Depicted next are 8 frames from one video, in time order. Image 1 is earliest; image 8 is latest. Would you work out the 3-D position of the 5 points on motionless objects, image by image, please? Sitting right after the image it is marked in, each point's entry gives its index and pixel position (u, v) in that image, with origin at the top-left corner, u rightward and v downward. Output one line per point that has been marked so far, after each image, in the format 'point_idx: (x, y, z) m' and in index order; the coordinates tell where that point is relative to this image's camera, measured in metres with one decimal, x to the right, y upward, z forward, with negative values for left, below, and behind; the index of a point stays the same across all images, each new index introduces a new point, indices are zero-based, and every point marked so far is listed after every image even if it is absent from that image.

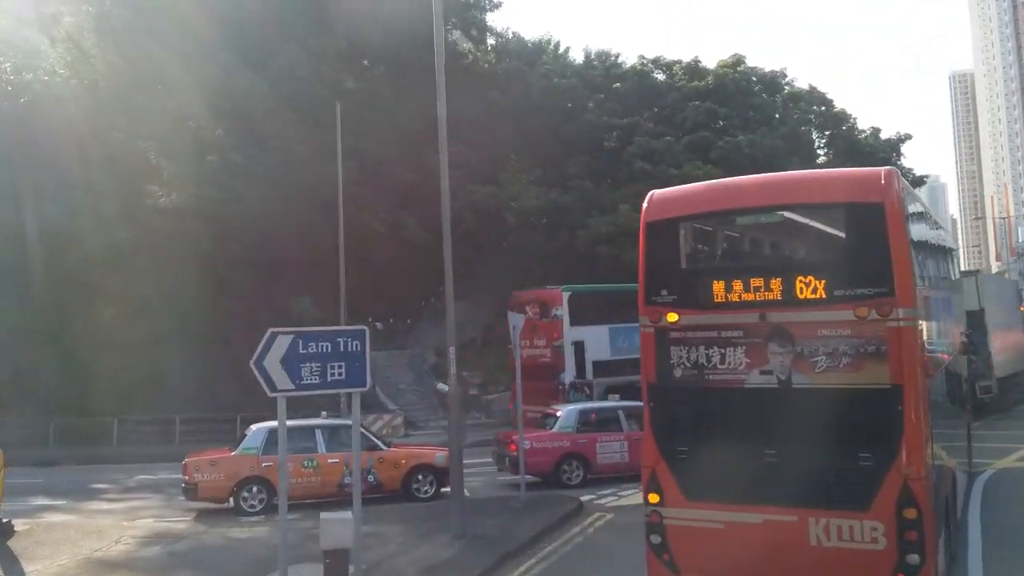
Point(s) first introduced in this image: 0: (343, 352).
0: (-1.6, -0.6, +8.4) m
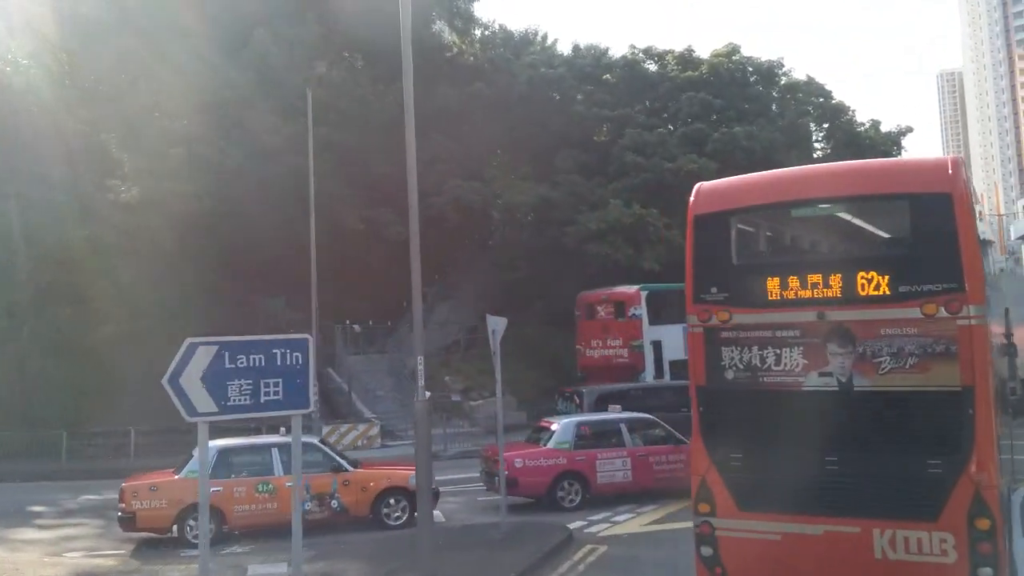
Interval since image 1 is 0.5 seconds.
0: (-1.8, -0.6, +6.9) m
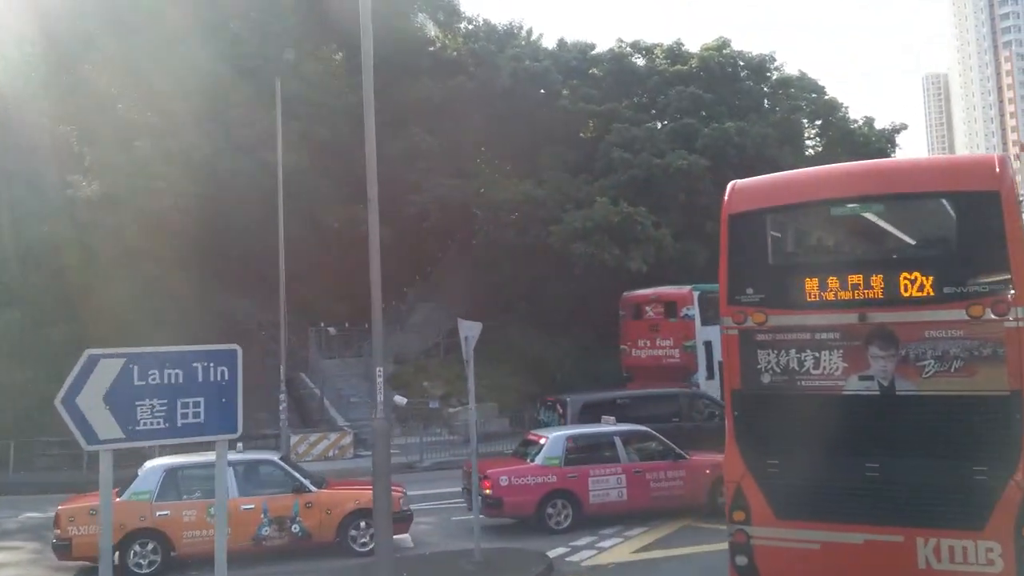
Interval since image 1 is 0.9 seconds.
0: (-2.0, -0.6, +5.8) m
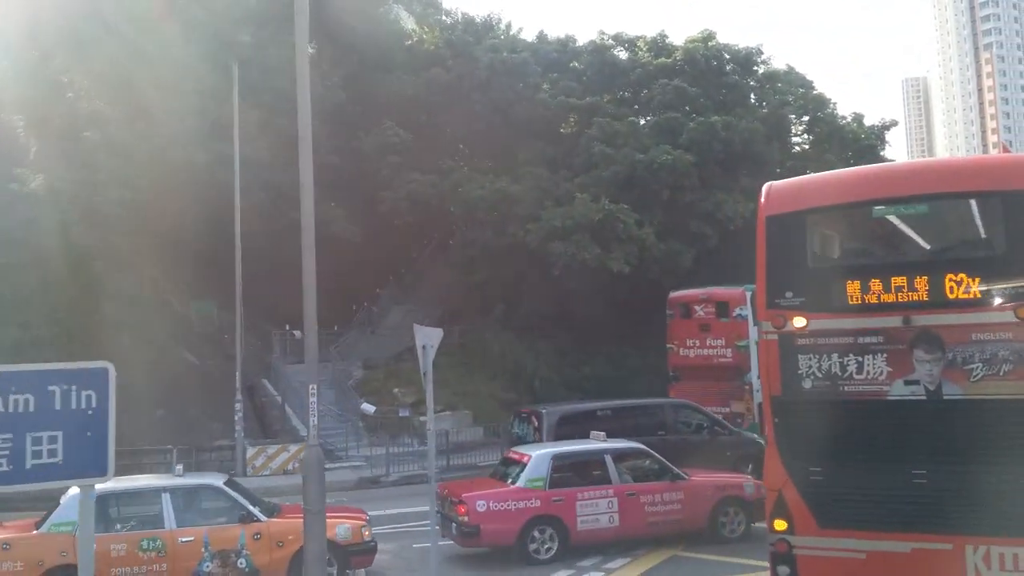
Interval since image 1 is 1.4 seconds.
0: (-2.3, -0.6, +4.5) m
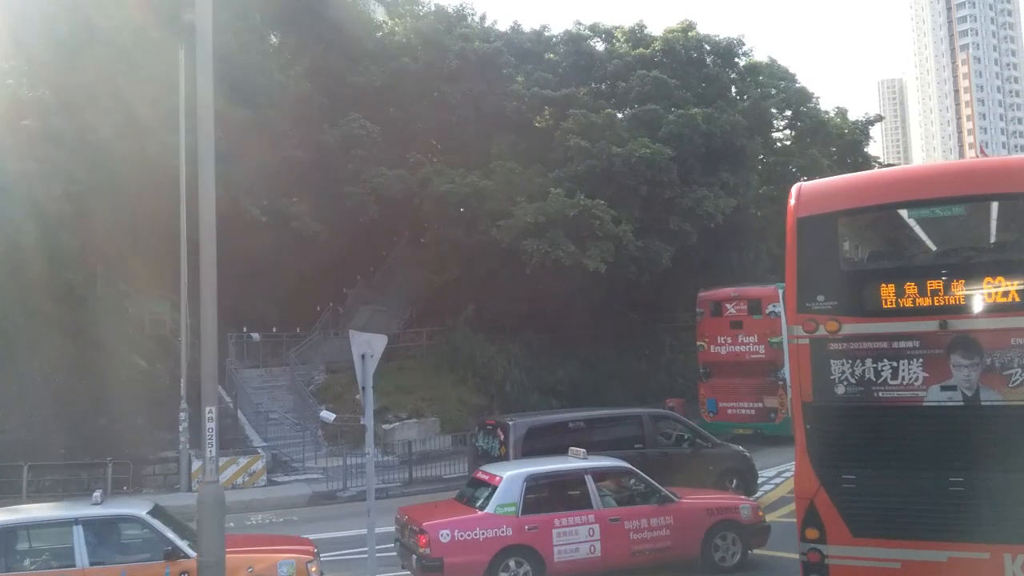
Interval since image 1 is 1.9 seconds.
0: (-2.6, -0.6, +3.3) m
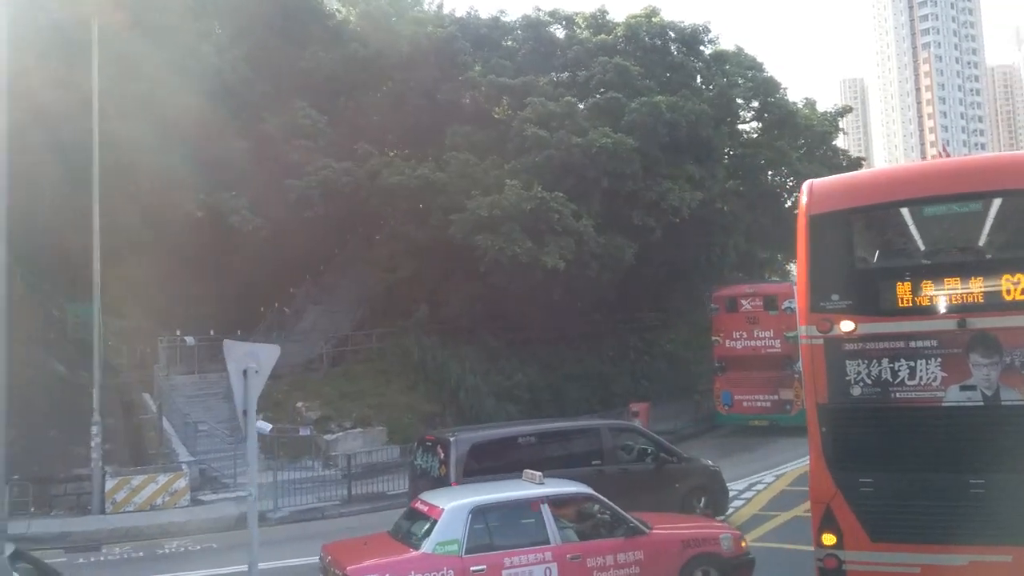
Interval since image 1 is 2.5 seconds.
0: (-2.9, -0.6, +1.8) m
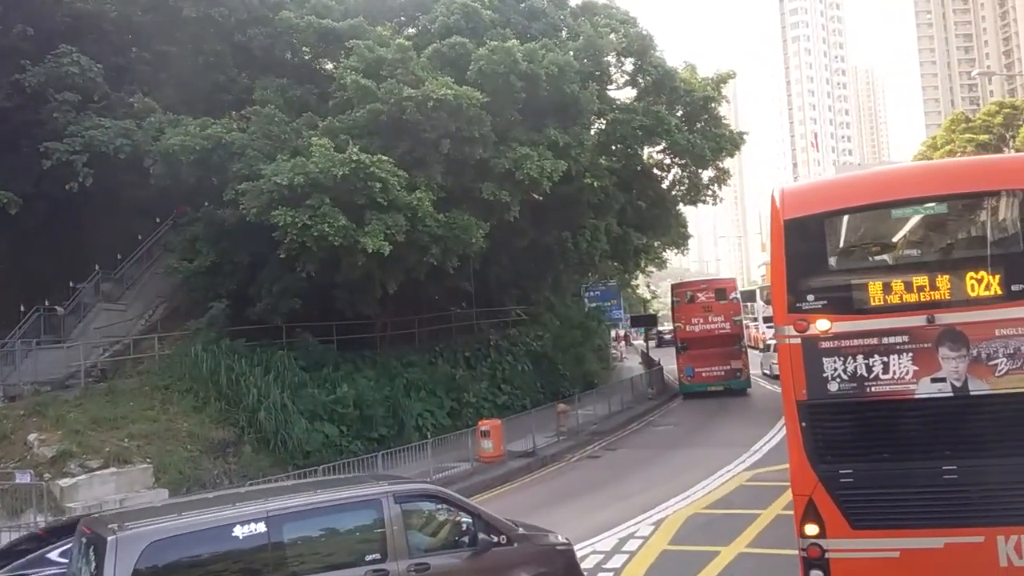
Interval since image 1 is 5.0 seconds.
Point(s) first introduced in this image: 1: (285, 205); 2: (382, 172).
0: (-3.8, -0.6, -2.9) m
1: (-4.0, +1.5, +16.1) m
2: (-2.3, +2.1, +16.3) m
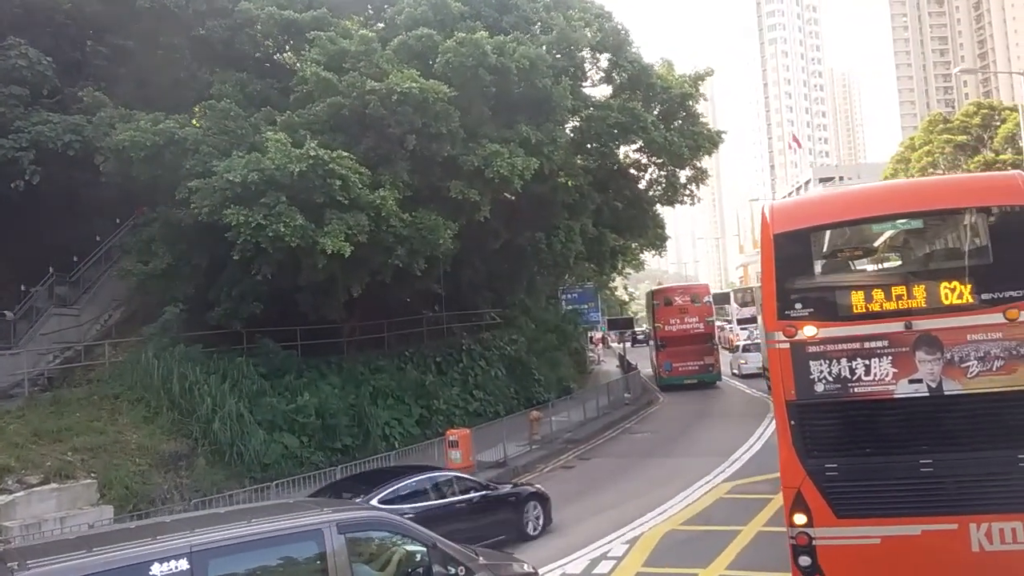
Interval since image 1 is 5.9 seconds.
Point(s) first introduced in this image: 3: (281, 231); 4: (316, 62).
0: (-3.9, -0.6, -3.7) m
1: (-4.6, +1.5, +15.3) m
2: (-2.8, +2.0, +15.5) m
3: (-3.7, +0.9, +14.3) m
4: (-3.8, +4.4, +17.6) m
